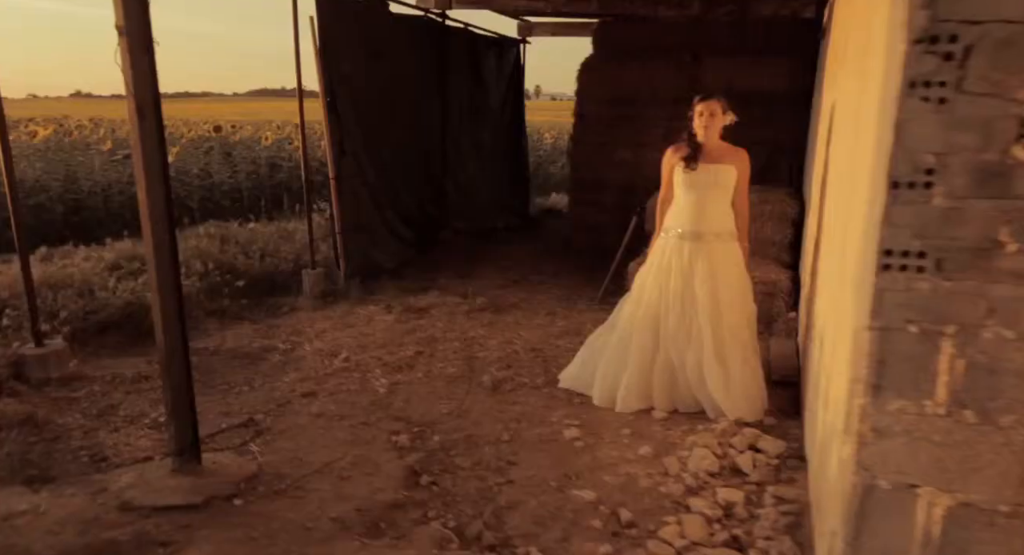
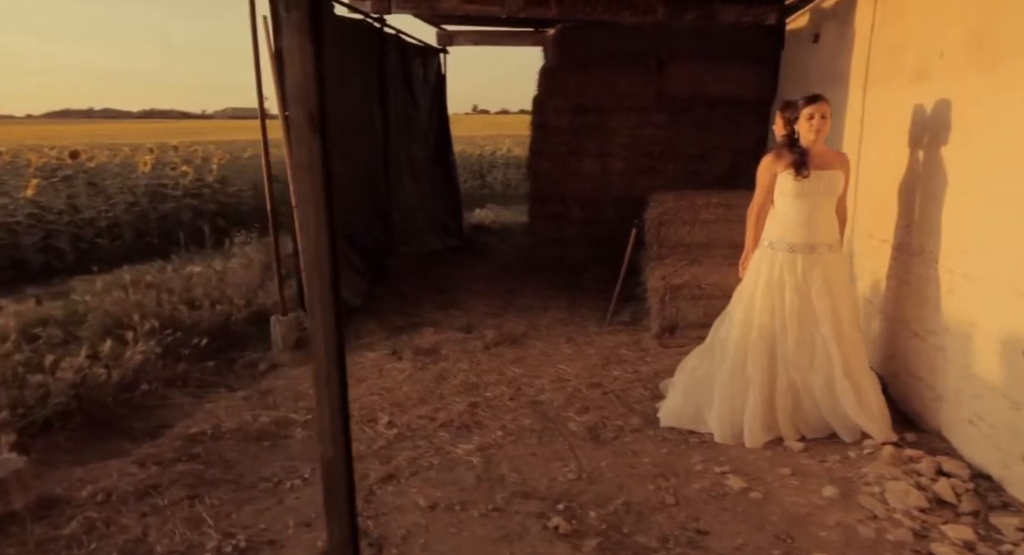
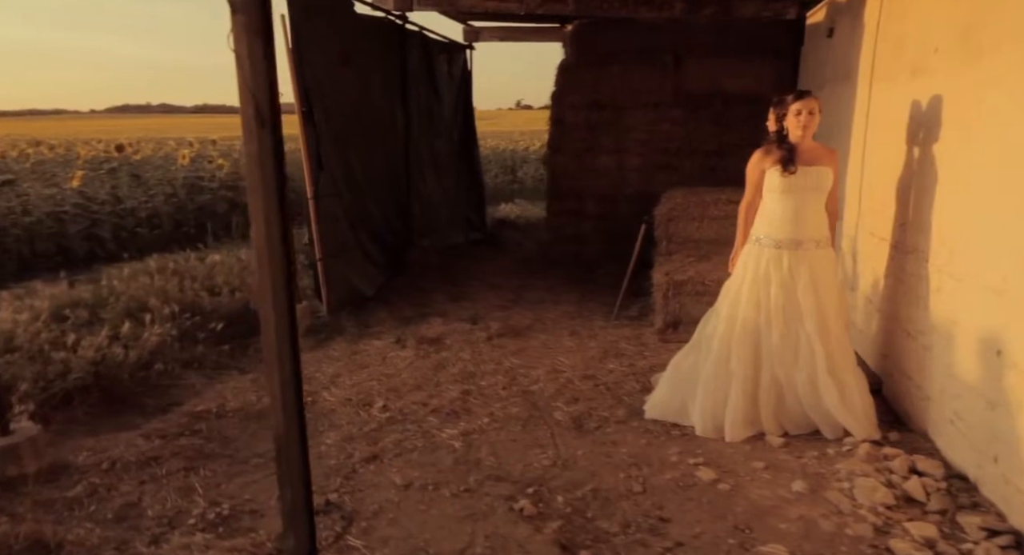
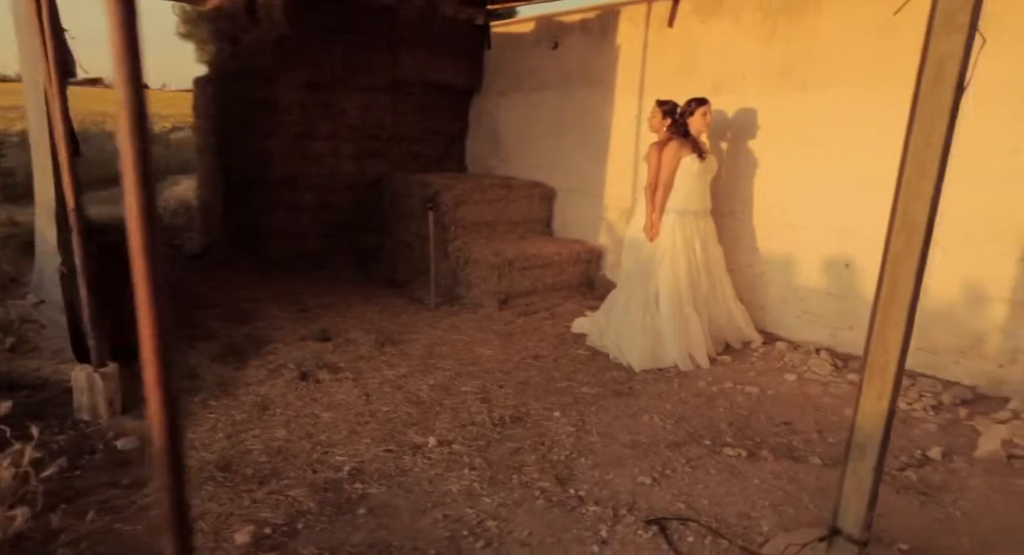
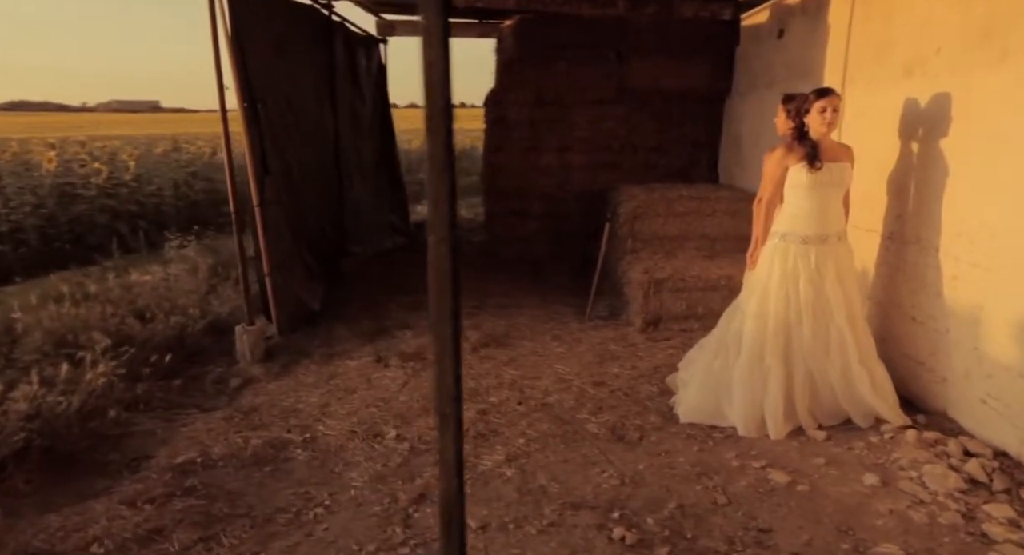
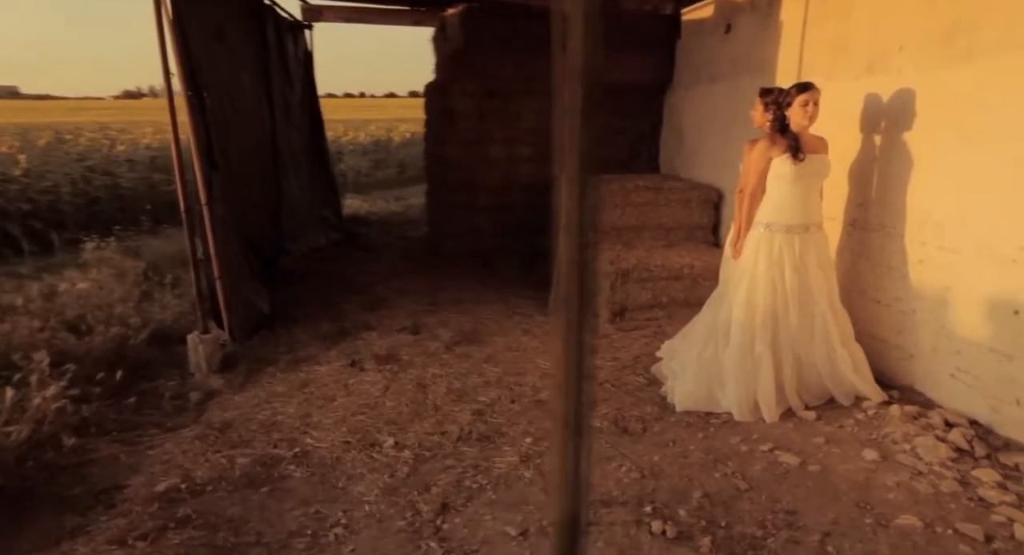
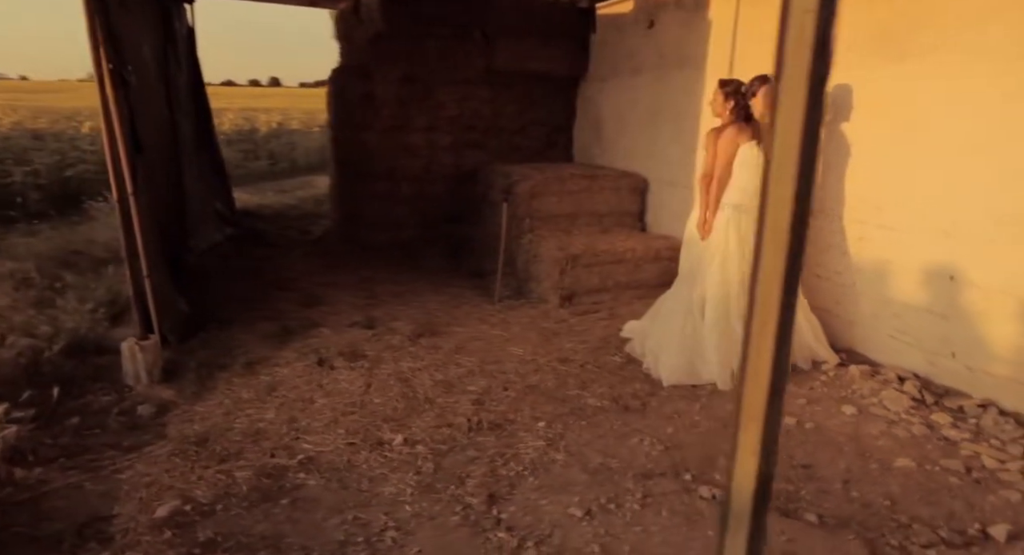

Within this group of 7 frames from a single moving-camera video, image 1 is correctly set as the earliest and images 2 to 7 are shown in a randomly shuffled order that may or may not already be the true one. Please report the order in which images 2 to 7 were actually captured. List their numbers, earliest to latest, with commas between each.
3, 2, 5, 6, 7, 4
